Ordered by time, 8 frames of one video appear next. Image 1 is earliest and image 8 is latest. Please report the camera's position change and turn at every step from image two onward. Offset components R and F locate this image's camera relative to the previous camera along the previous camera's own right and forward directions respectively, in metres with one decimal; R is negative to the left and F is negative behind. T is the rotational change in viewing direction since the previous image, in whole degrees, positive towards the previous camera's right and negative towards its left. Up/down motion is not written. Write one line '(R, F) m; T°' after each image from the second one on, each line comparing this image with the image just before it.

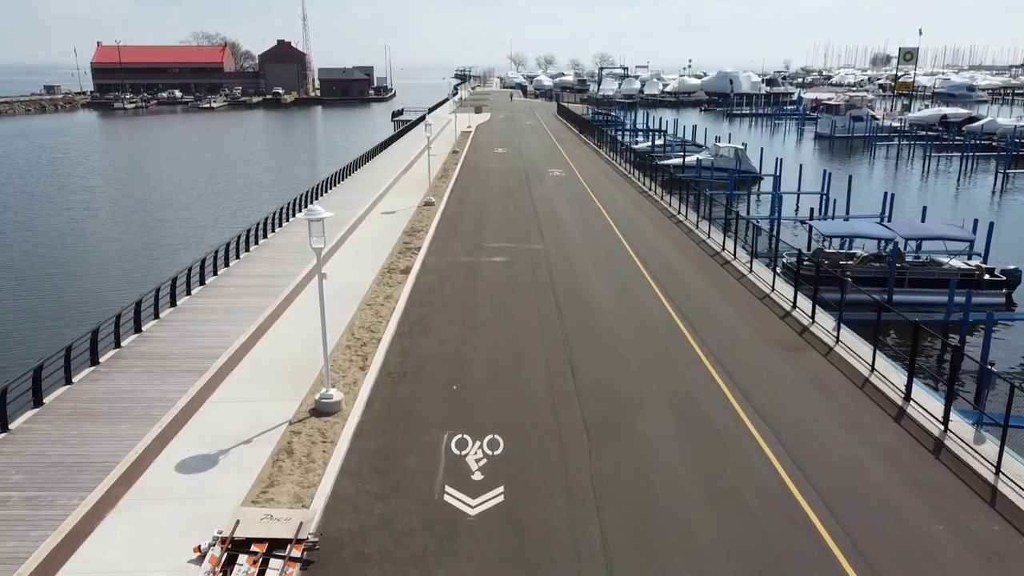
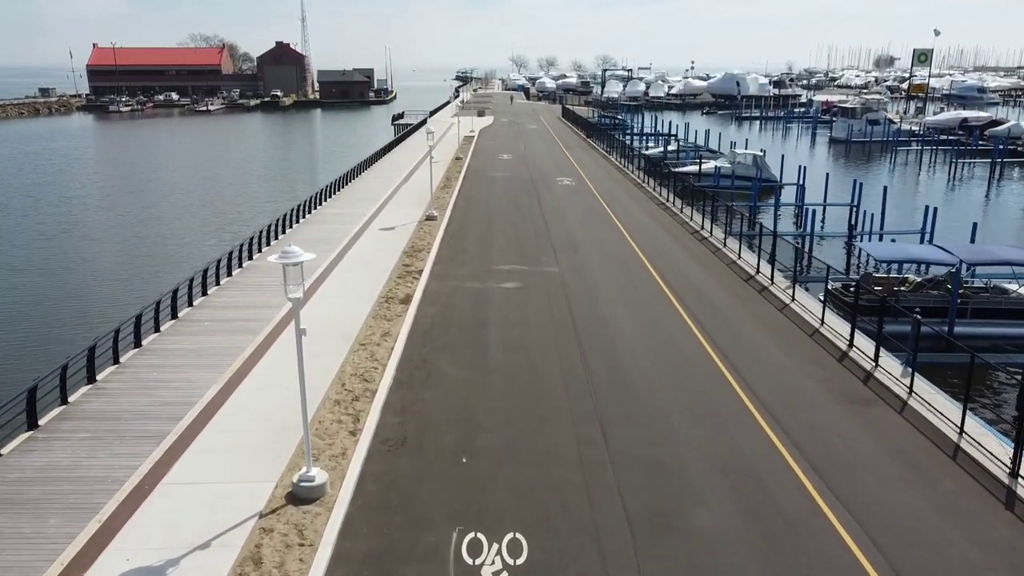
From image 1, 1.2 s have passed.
(-0.3, +2.7) m; 0°
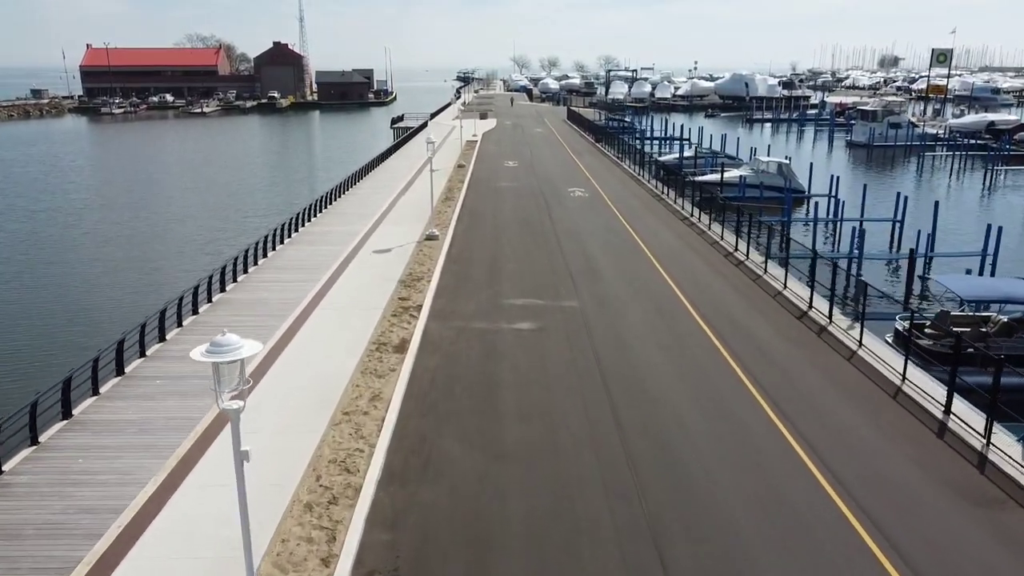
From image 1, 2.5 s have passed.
(-0.3, +3.5) m; 0°
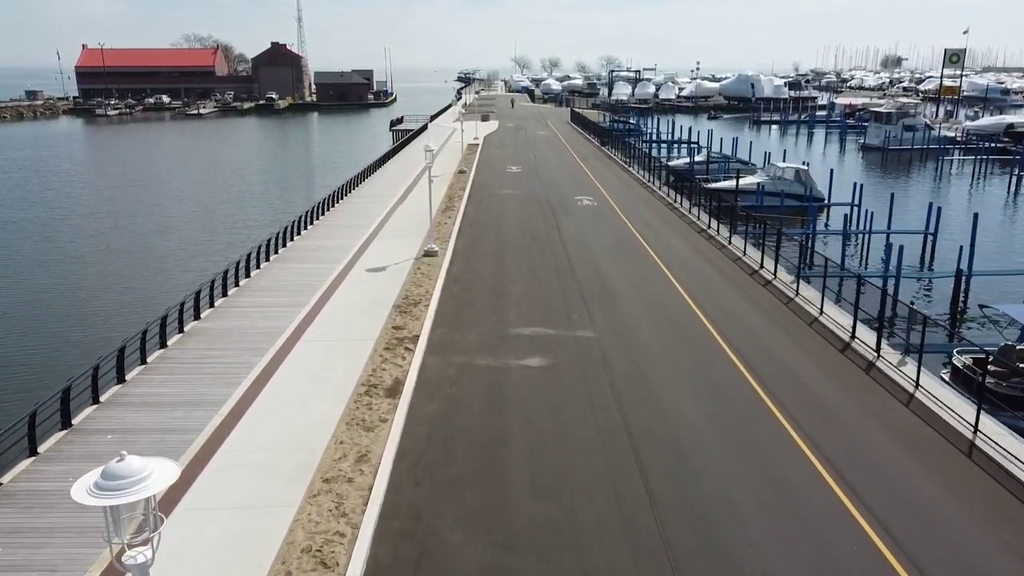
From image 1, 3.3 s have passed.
(-0.1, +2.3) m; 0°
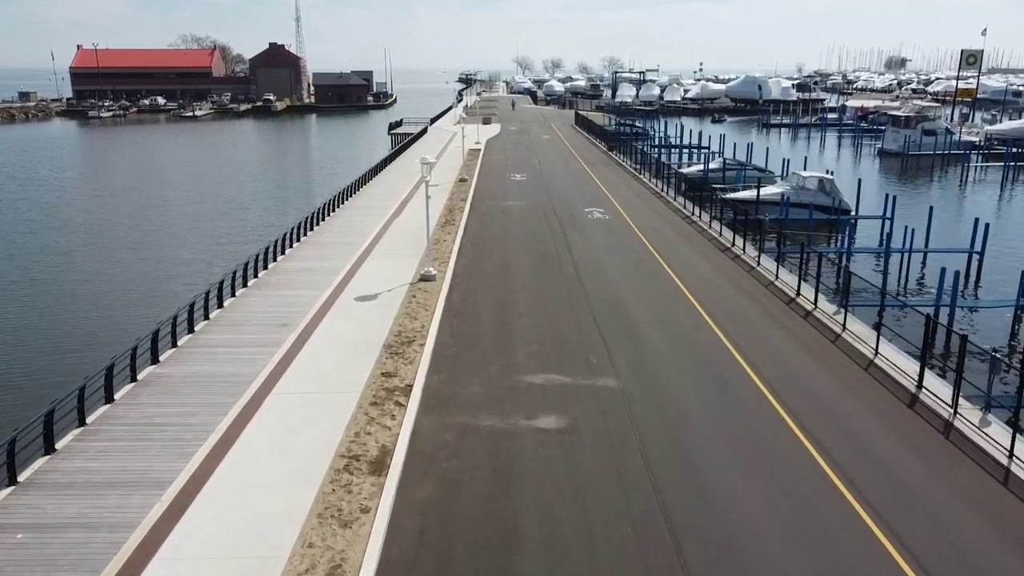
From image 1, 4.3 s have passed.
(-0.1, +2.8) m; 0°
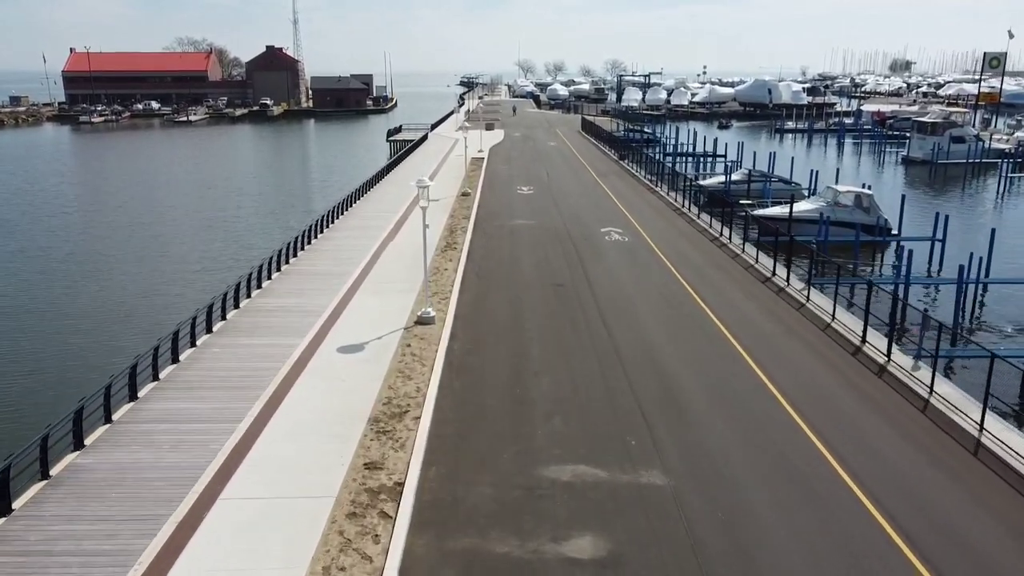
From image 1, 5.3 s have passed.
(-0.2, +3.6) m; 0°
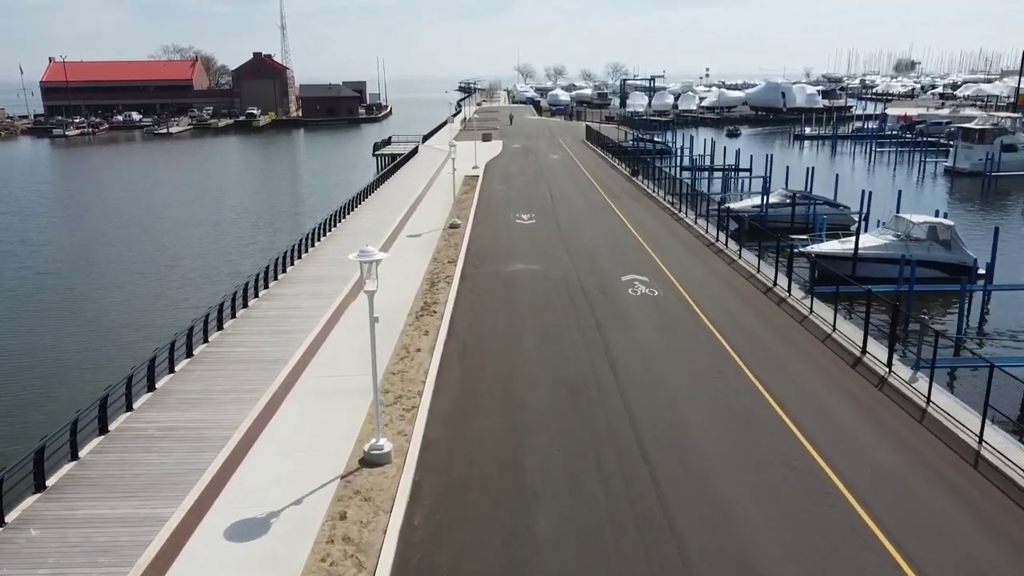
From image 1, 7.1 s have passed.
(+0.1, +6.9) m; 0°
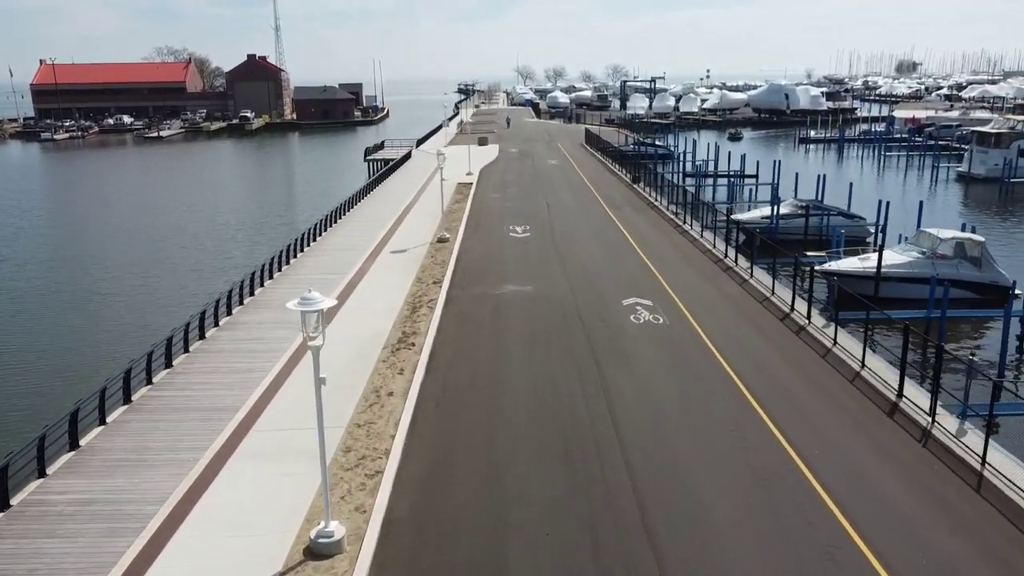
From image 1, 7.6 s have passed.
(+0.3, +2.4) m; 0°
